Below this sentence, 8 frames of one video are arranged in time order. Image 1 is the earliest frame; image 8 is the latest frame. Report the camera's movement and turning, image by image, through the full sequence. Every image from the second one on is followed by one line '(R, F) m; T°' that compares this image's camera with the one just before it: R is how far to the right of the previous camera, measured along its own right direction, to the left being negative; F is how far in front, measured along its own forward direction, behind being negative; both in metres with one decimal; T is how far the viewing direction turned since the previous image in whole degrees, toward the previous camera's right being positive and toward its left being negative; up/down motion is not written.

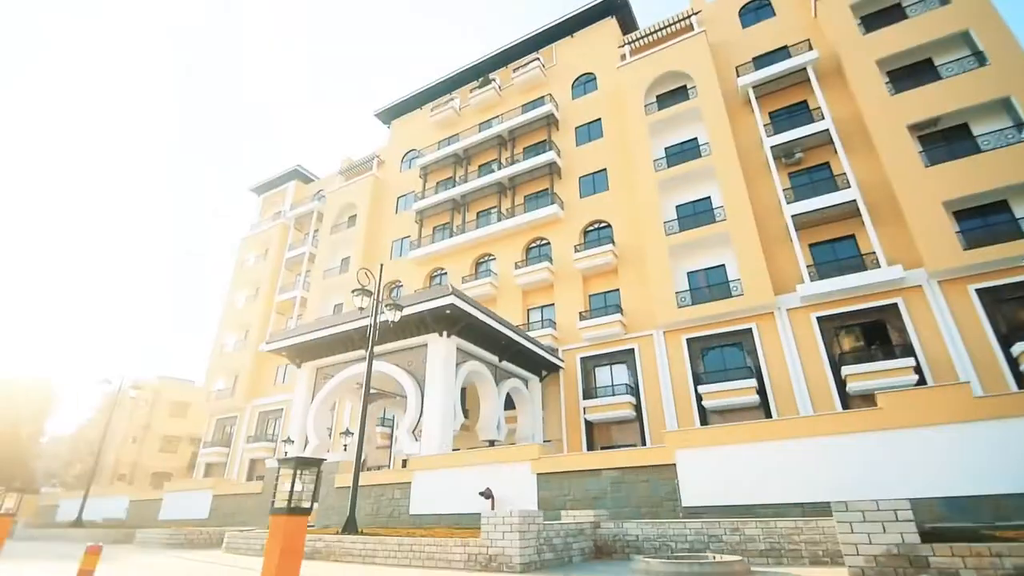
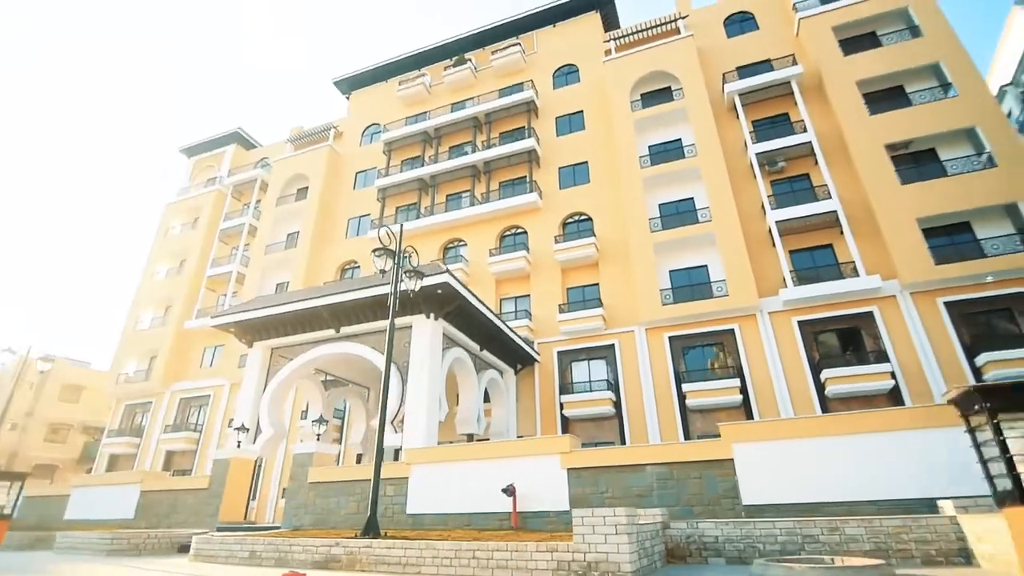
(-1.9, +1.2) m; +8°
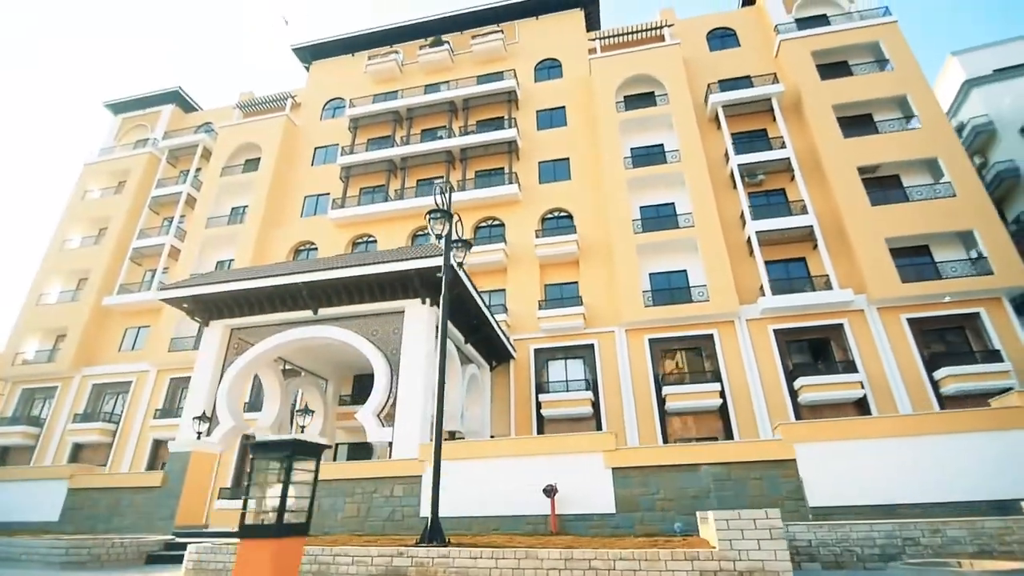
(-1.9, +0.9) m; +8°
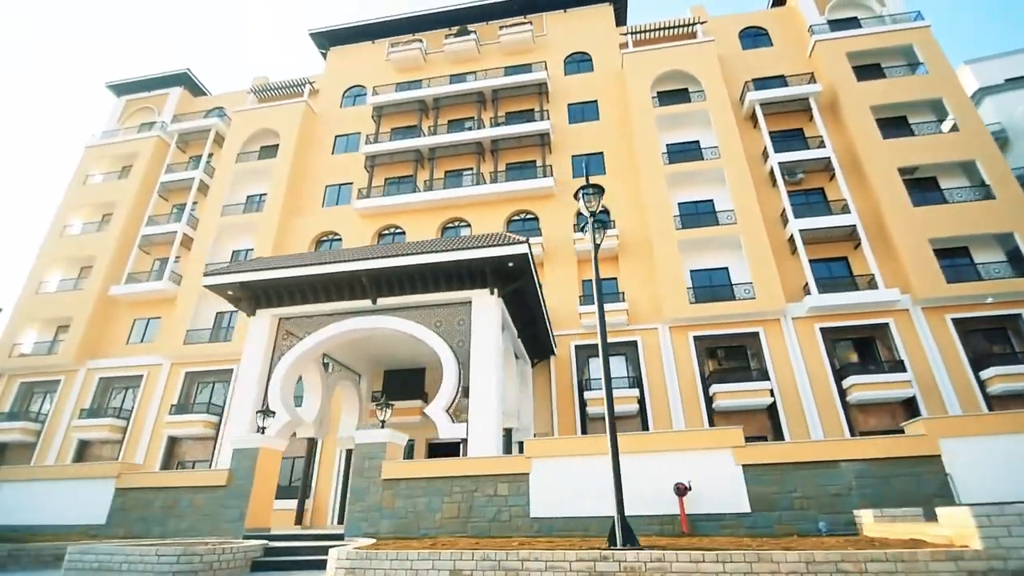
(-2.2, +0.5) m; +2°
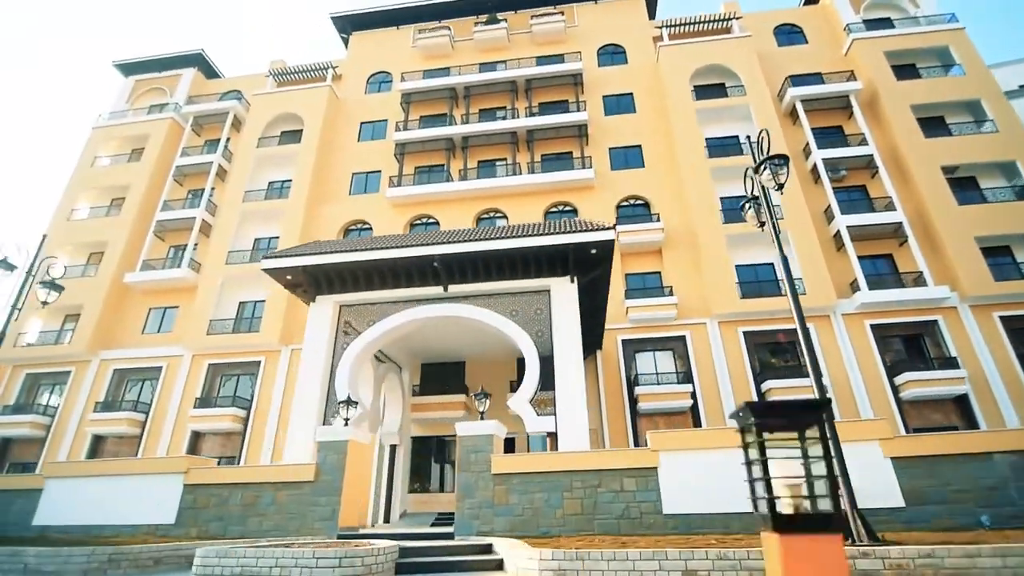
(-2.3, +0.6) m; +2°
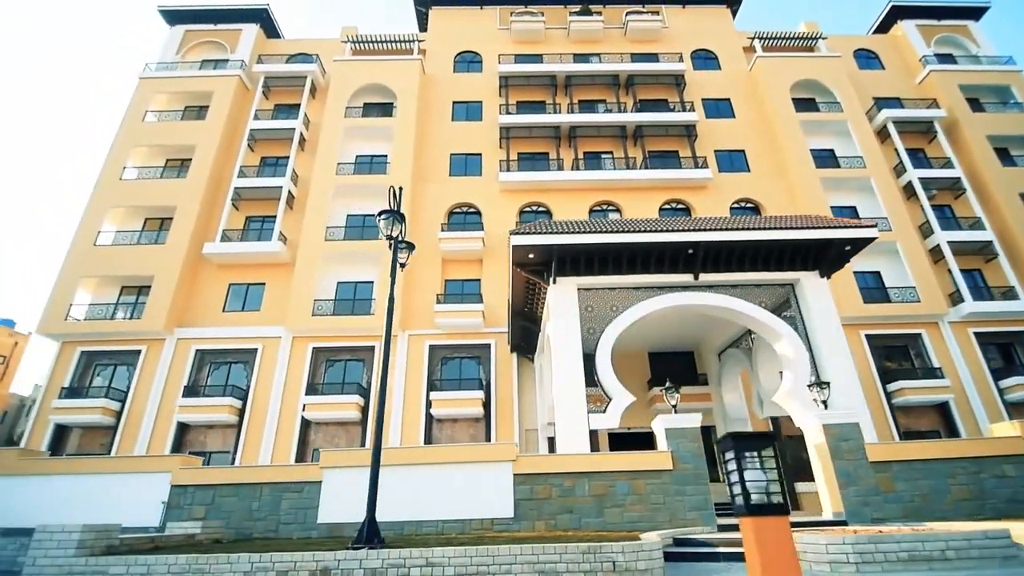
(-7.2, +0.9) m; +8°
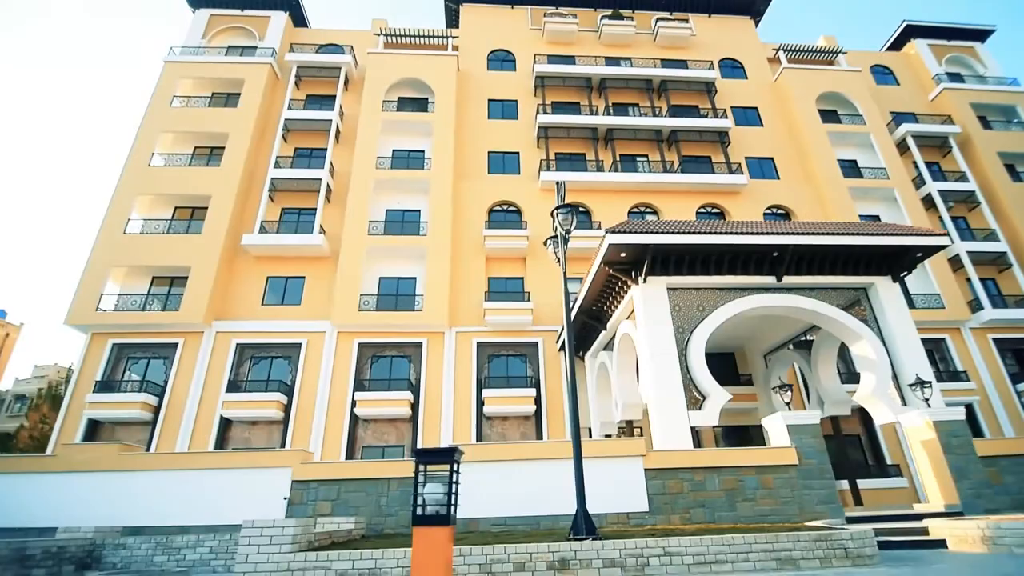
(-2.7, 0.0) m; +3°
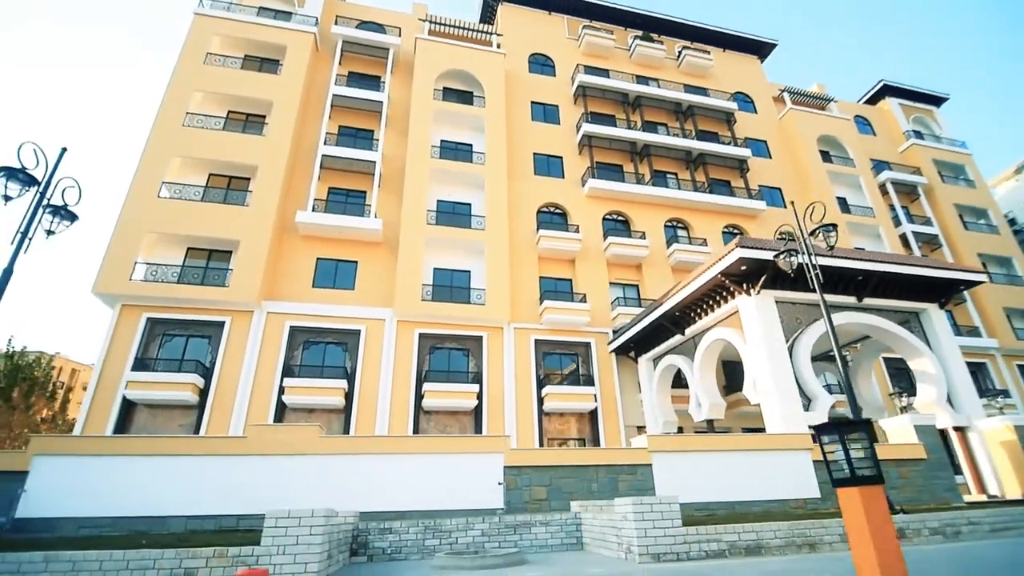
(-5.1, 0.0) m; +9°
